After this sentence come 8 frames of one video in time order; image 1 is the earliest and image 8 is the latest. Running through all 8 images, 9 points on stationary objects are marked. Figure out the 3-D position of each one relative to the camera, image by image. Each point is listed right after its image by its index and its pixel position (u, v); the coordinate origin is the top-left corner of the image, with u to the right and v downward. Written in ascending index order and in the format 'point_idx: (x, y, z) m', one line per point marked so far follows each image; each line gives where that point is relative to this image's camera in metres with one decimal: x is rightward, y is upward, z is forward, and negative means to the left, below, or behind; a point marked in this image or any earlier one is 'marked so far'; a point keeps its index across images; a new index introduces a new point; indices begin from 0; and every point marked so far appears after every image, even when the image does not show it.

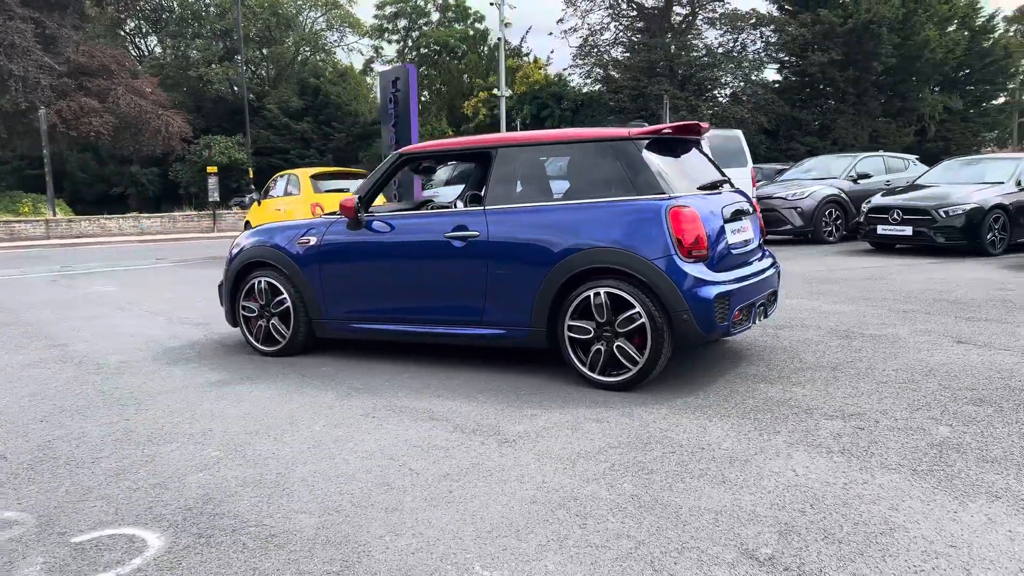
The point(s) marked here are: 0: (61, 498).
0: (-1.9, -0.9, +3.6) m
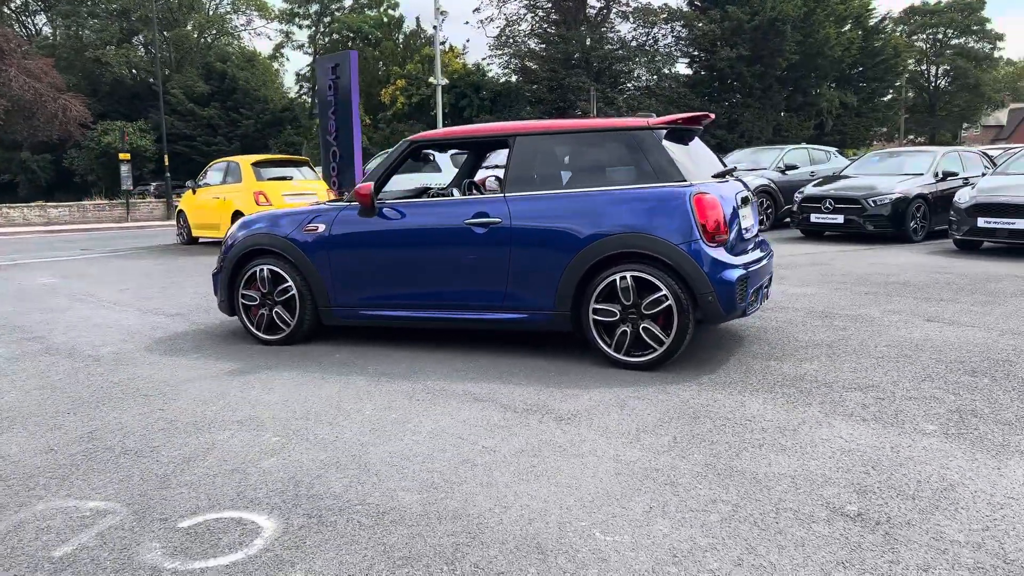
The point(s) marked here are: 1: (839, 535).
0: (-1.6, -0.8, +3.6) m
1: (+1.2, -0.9, +3.0) m
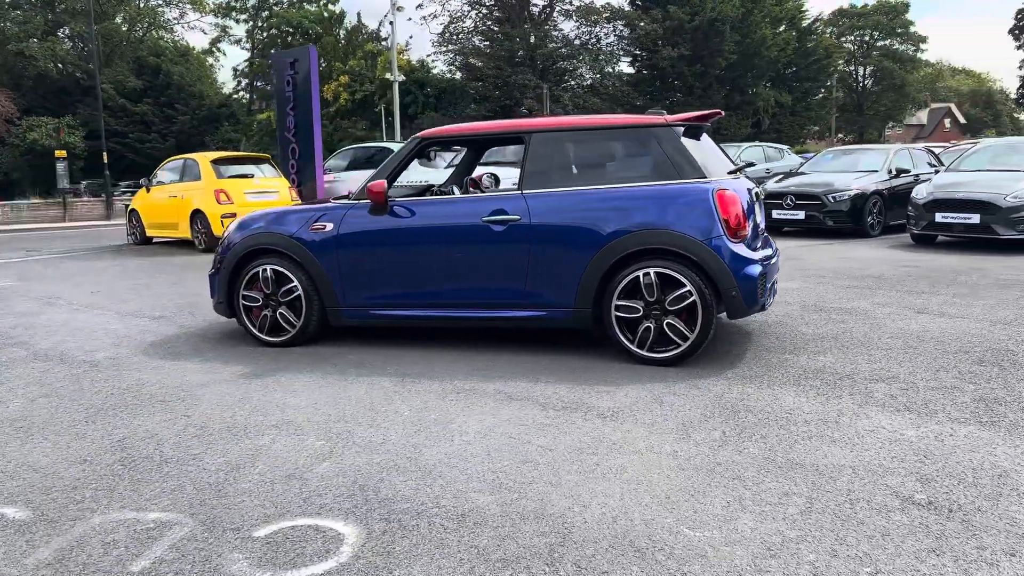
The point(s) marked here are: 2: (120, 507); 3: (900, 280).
0: (-1.3, -0.9, +3.5) m
1: (+1.5, -0.9, +3.1) m
2: (-1.6, -0.9, +3.4) m
3: (+4.1, +0.1, +8.9) m
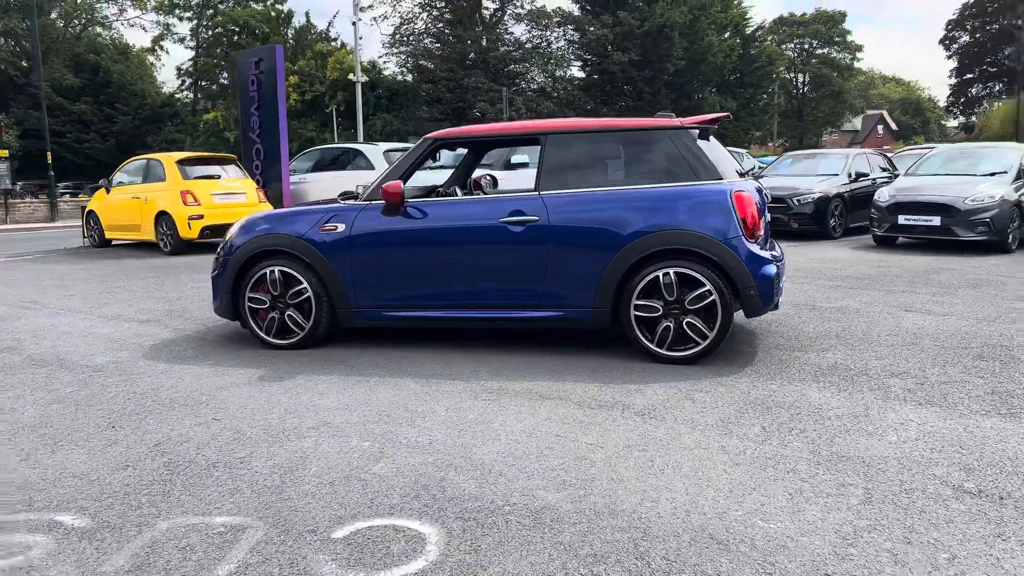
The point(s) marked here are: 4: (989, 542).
0: (-1.0, -0.9, +3.4) m
1: (+1.8, -0.9, +3.2) m
2: (-1.3, -0.9, +3.3) m
3: (+4.0, +0.1, +9.2) m
4: (+1.7, -0.9, +3.0) m
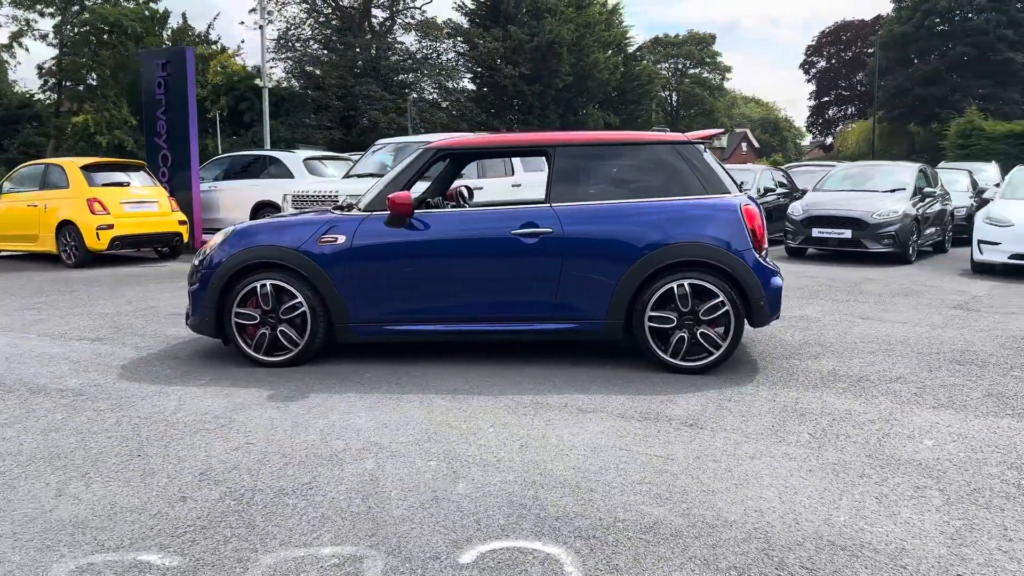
0: (-0.6, -0.9, +3.2) m
1: (+2.2, -0.9, +3.5) m
2: (-0.8, -0.9, +3.1) m
3: (+3.5, 0.0, +9.7) m
4: (+2.1, -0.9, +3.2) m
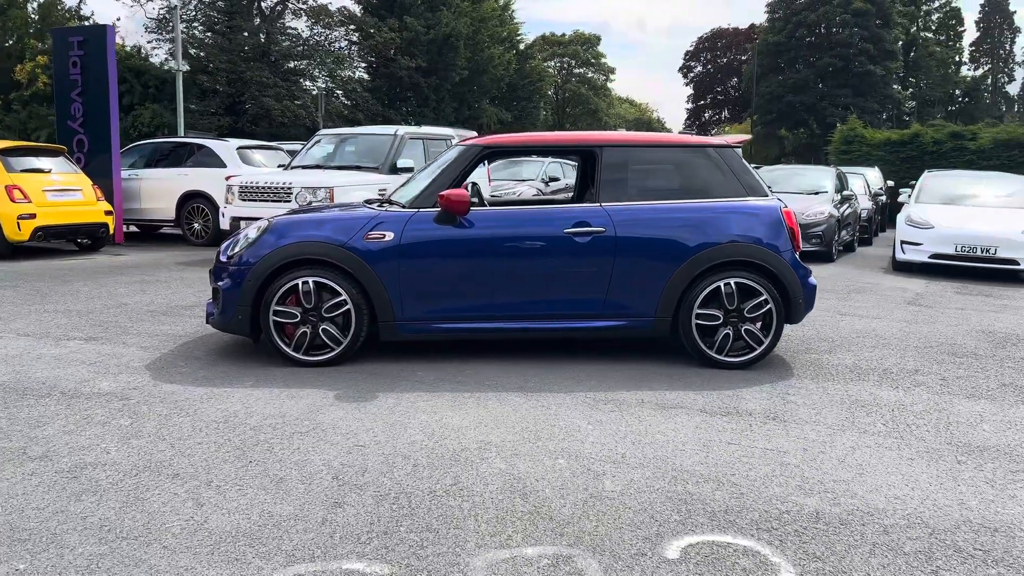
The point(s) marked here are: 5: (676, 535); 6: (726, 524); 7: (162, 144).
0: (+0.1, -0.9, +3.2) m
1: (+2.8, -0.9, +3.9) m
2: (-0.1, -0.9, +3.0) m
3: (+3.2, 0.0, +10.3) m
4: (+2.8, -1.0, +3.6) m
5: (+0.6, -0.9, +3.1) m
6: (+0.8, -0.9, +3.3) m
7: (-6.2, +2.6, +15.1) m
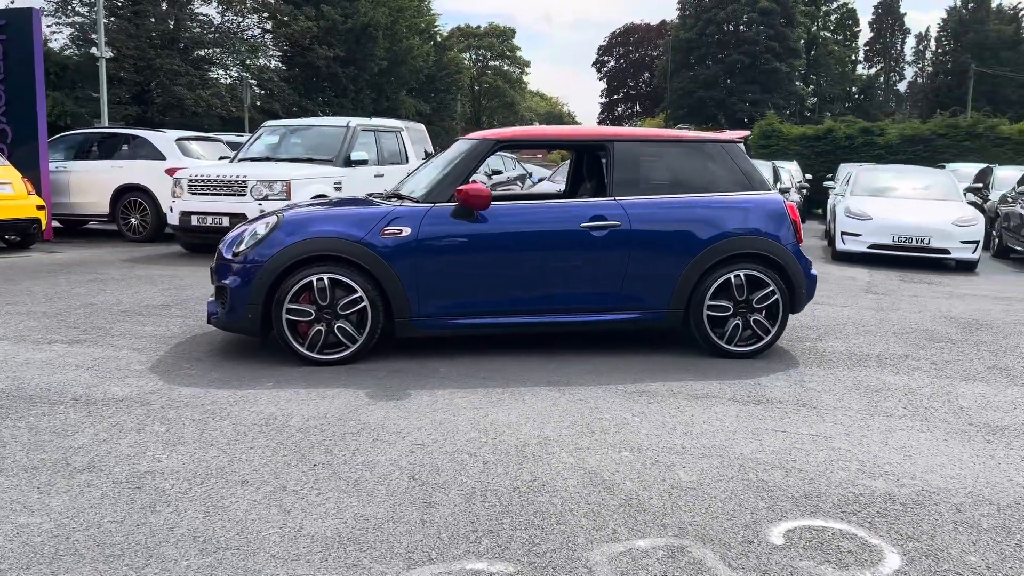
0: (+0.5, -0.9, +3.3) m
1: (+3.1, -0.8, +4.2) m
2: (+0.3, -0.9, +3.1) m
3: (+2.9, +0.1, +10.6) m
4: (+3.2, -0.9, +3.9) m
5: (+1.0, -0.9, +3.2) m
6: (+1.2, -0.9, +3.4) m
7: (-7.1, +2.6, +14.4) m
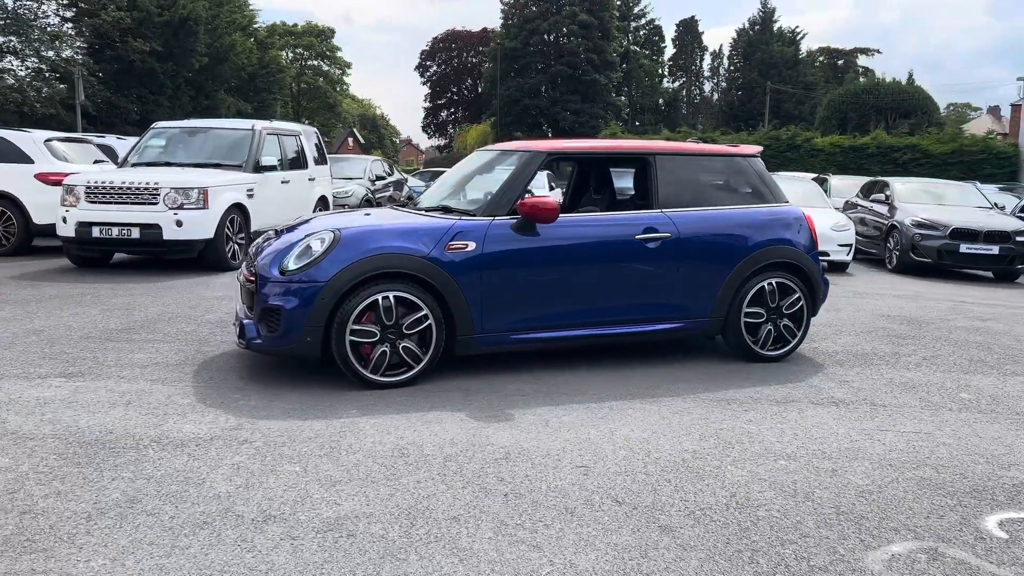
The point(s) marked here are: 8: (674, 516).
0: (+1.4, -1.0, +3.4) m
1: (+3.8, -0.9, +4.9) m
2: (+1.3, -1.0, +3.1) m
3: (+2.1, +0.1, +11.1) m
4: (+3.9, -0.9, +4.6) m
5: (+1.9, -1.0, +3.5) m
6: (+2.1, -0.9, +3.7) m
7: (-8.5, +2.3, +12.5) m
8: (+0.6, -0.9, +3.4) m
